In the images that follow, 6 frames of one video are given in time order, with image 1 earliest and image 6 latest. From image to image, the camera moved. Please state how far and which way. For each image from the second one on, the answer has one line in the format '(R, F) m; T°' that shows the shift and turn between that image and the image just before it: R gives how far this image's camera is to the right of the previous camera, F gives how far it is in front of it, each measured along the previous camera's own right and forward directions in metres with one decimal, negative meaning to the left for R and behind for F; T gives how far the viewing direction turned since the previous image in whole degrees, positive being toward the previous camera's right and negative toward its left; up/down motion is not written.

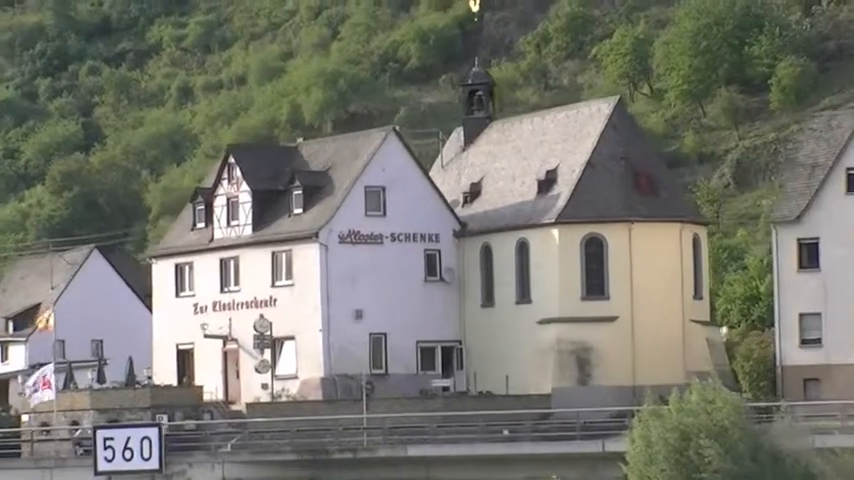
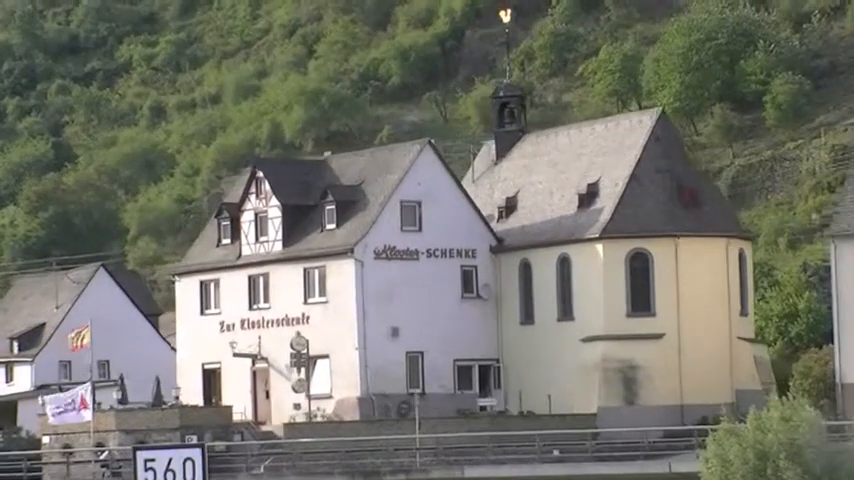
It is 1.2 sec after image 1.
(-2.2, +1.7) m; +1°
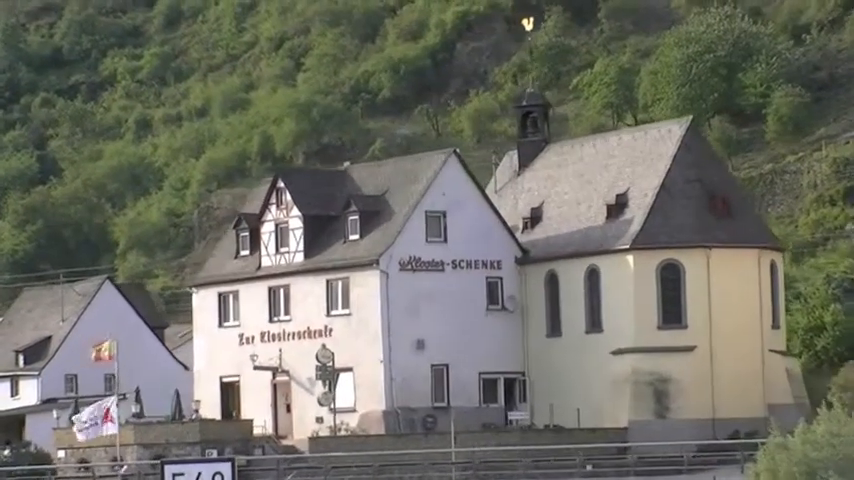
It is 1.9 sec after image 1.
(-1.3, +1.1) m; +1°
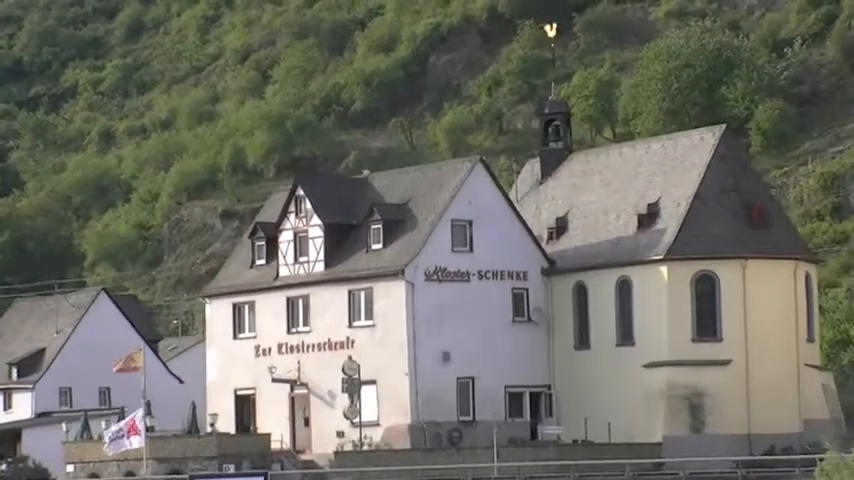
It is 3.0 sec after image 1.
(-2.0, +1.6) m; +1°
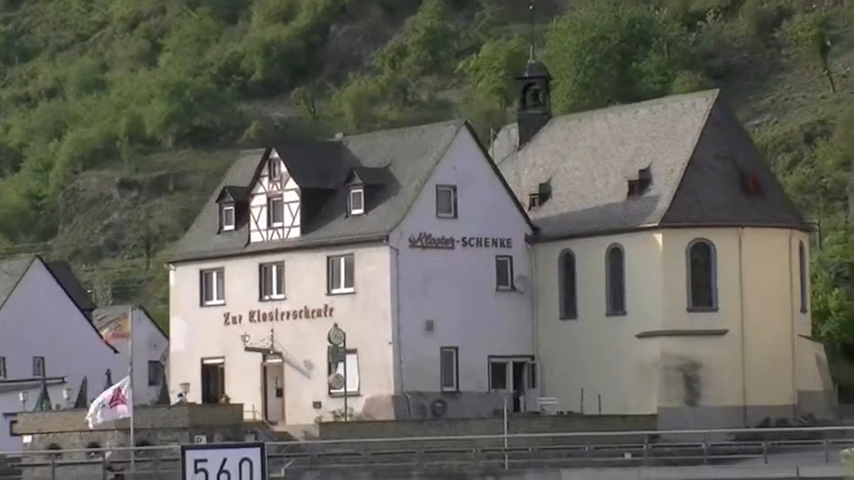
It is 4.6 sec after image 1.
(-2.9, +2.0) m; +3°
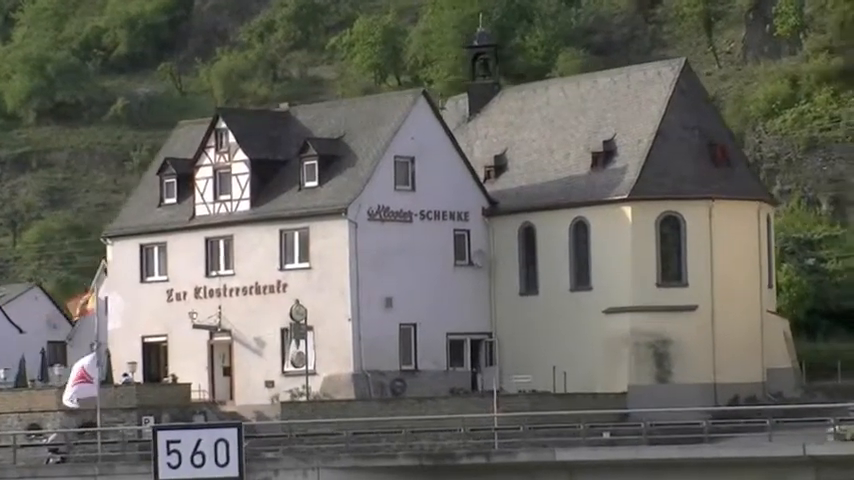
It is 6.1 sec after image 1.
(-3.1, +2.0) m; +4°
